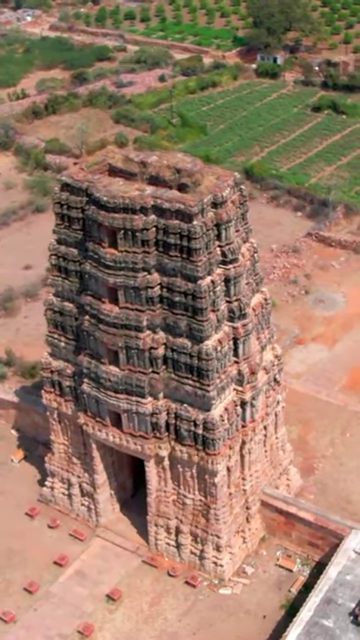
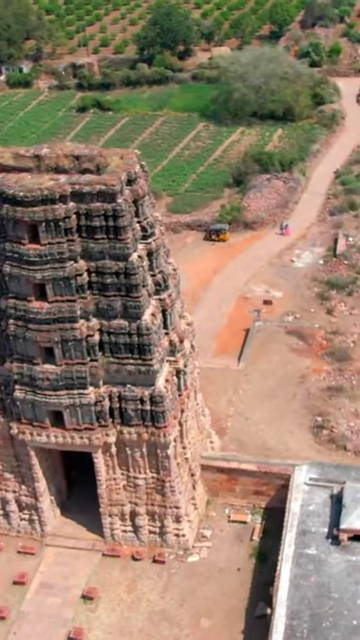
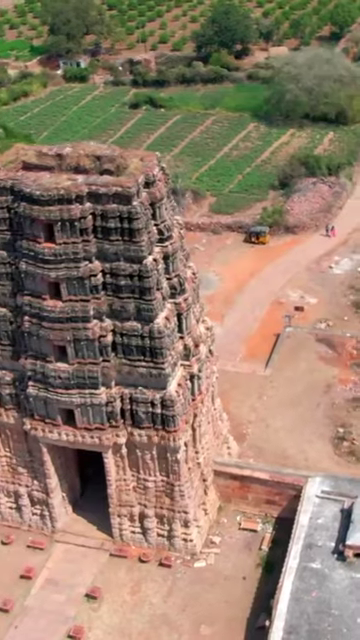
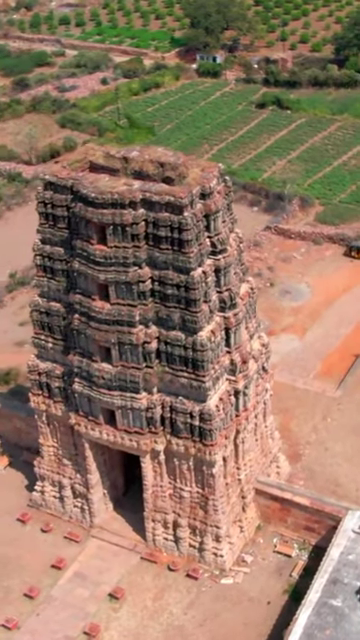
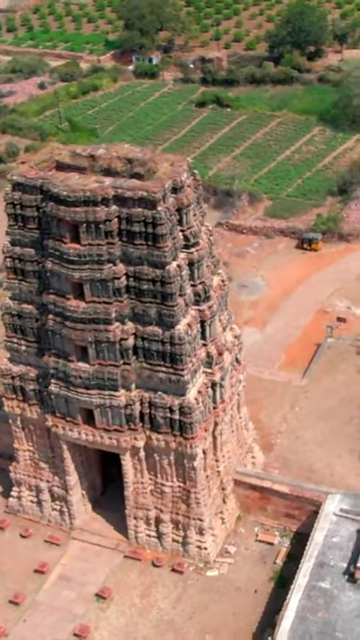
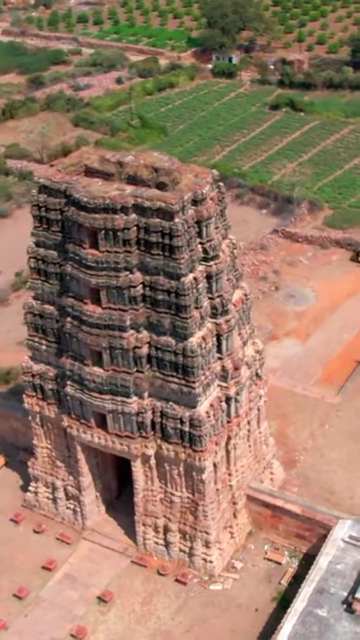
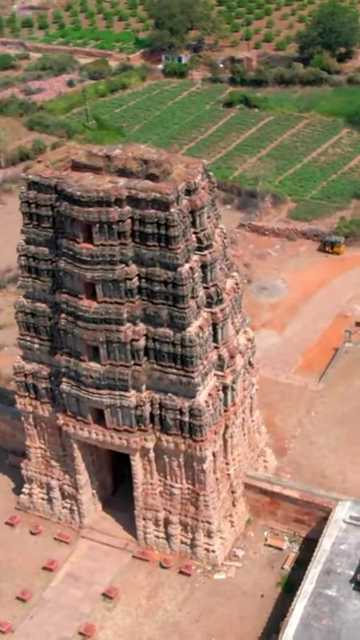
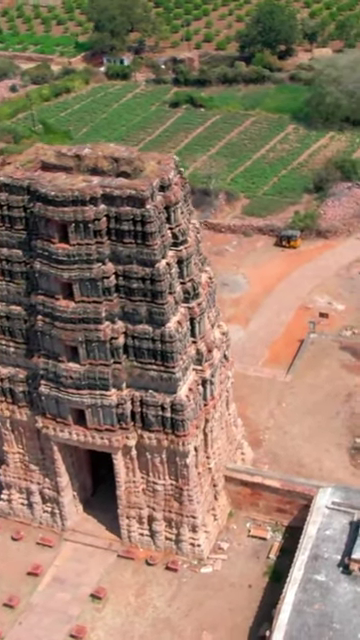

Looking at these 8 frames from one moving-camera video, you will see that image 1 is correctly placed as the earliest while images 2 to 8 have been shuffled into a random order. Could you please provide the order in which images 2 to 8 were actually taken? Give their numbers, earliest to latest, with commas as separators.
6, 4, 7, 5, 8, 3, 2
